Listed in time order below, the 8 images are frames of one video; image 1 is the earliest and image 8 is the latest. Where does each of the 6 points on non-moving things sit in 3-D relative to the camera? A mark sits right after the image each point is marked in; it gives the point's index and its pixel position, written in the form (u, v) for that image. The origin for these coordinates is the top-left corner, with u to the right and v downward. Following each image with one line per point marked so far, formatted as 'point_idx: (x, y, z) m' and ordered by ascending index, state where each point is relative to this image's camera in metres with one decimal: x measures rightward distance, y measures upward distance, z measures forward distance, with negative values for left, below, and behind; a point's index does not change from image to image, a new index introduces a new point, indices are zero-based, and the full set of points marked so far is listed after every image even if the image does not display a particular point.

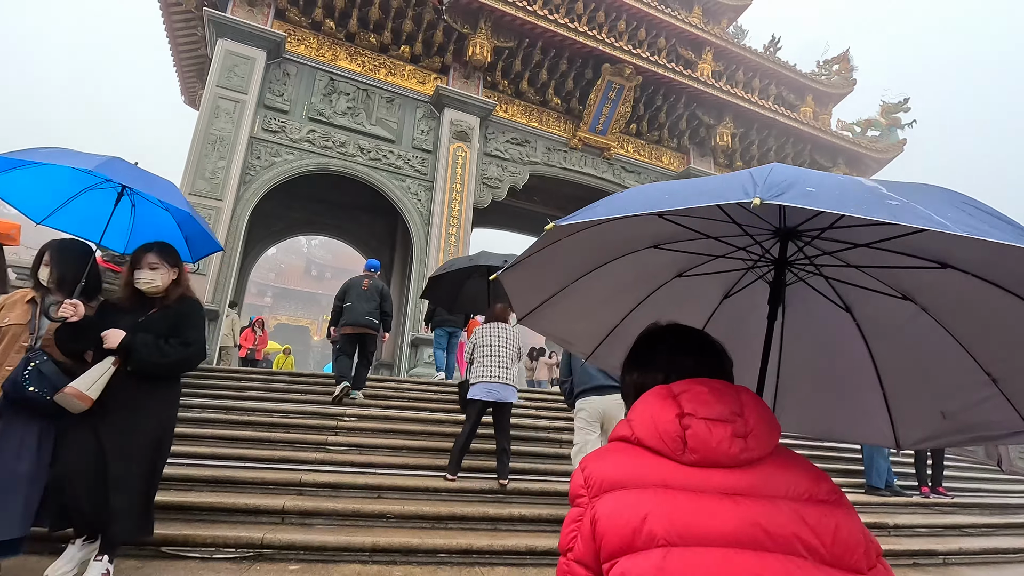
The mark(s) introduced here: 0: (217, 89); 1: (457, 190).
0: (-3.4, +2.3, +6.0) m
1: (-0.7, +1.3, +7.0) m
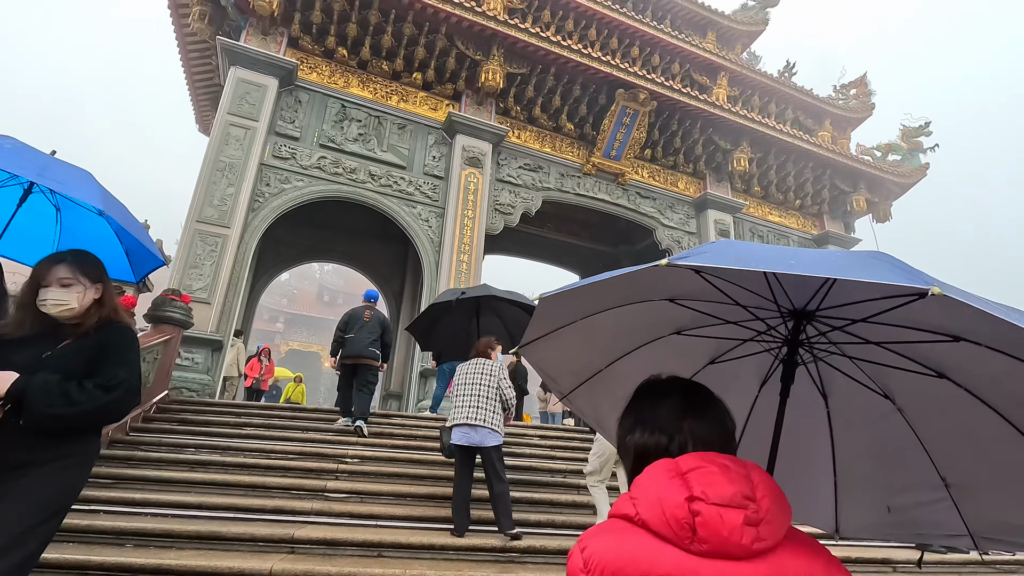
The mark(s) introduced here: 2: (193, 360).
0: (-3.2, +1.9, +6.0) m
1: (-0.5, +0.9, +6.8) m
2: (-3.1, -0.7, +5.1) m
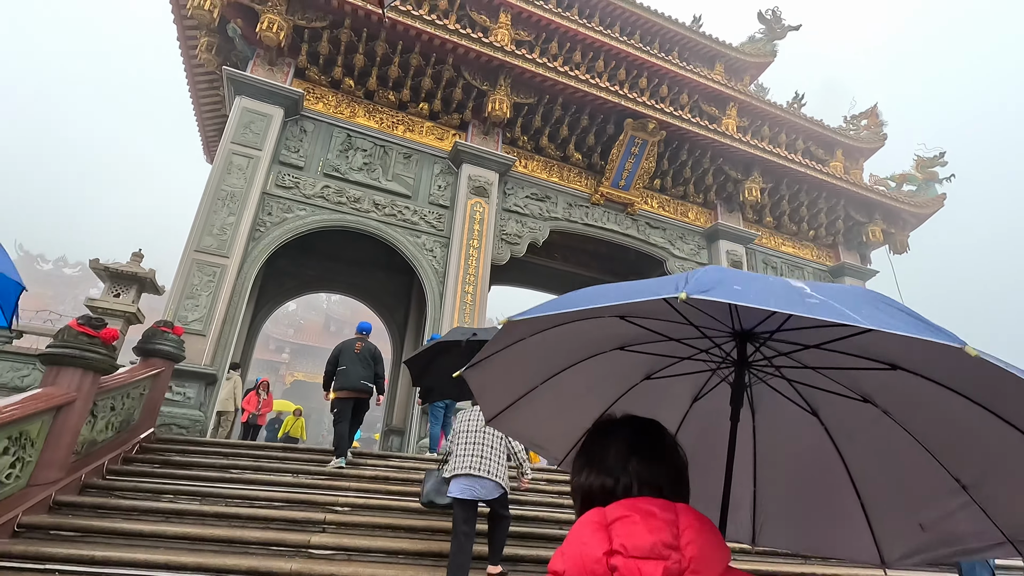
0: (-3.1, +1.6, +5.9) m
1: (-0.5, +0.5, +6.6) m
2: (-3.1, -1.0, +4.9) m
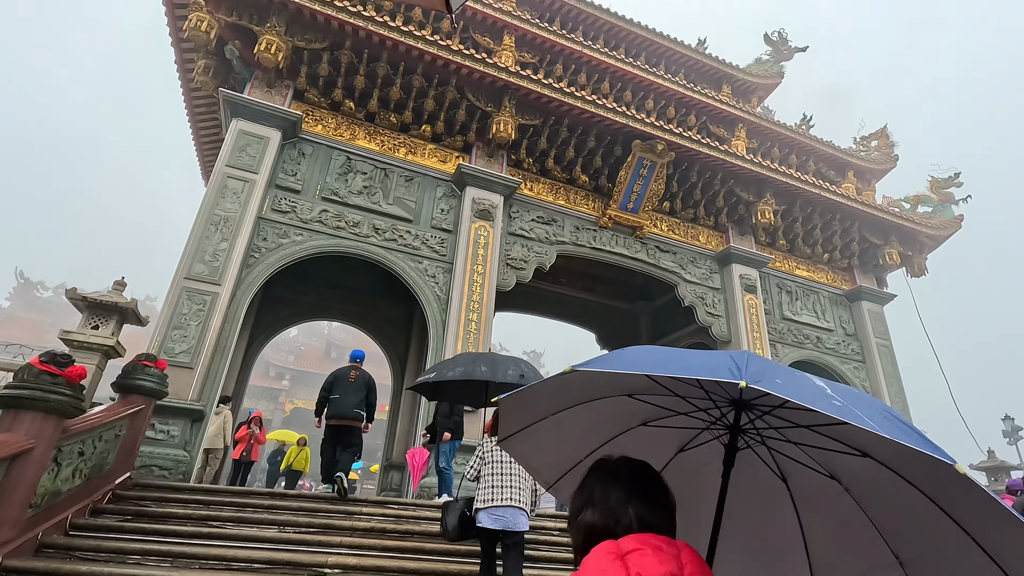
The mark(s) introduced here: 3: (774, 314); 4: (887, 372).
0: (-3.1, +1.3, +5.7) m
1: (-0.4, +0.2, +6.4) m
2: (-3.0, -1.3, +4.6) m
3: (+4.1, -0.4, +8.2) m
4: (+6.0, -1.3, +8.5) m
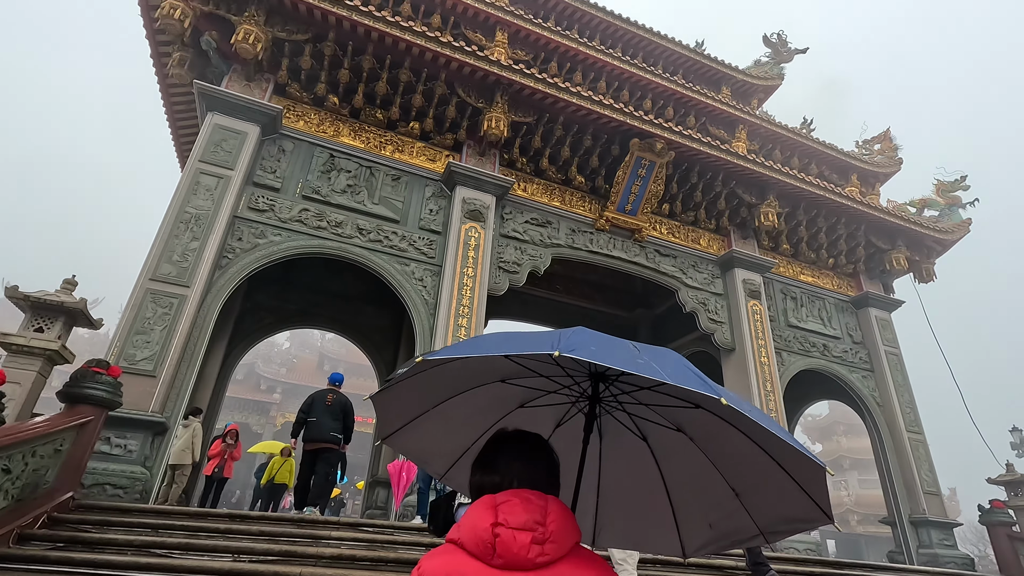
0: (-3.2, +1.3, +5.3) m
1: (-0.5, +0.1, +6.0) m
2: (-3.1, -1.3, +4.2) m
3: (+4.0, -0.5, +7.9) m
4: (+5.9, -1.4, +8.1) m
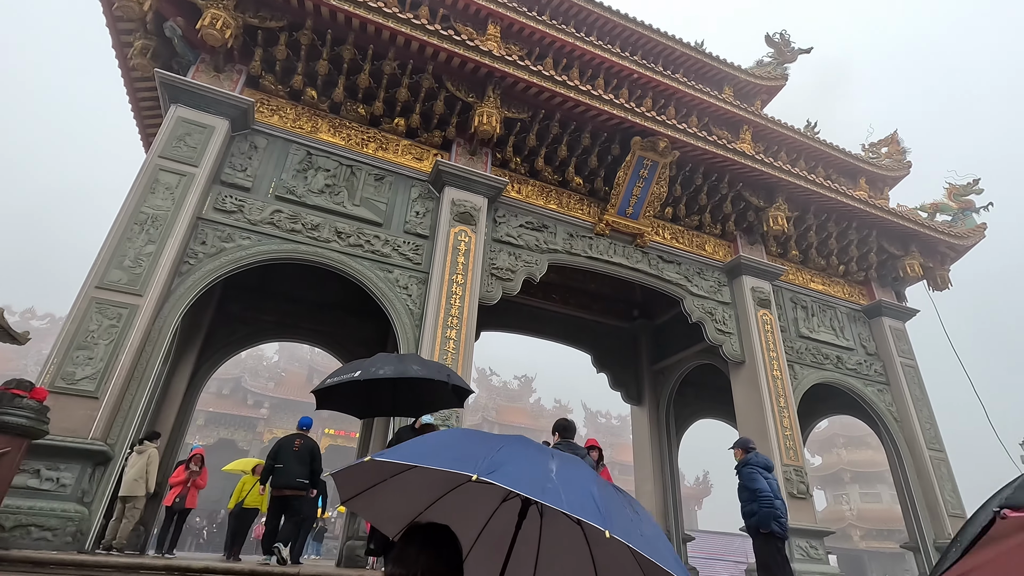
0: (-3.2, +1.2, +4.8) m
1: (-0.6, +0.1, +5.5) m
2: (-3.1, -1.3, +3.6) m
3: (+3.9, -0.6, +7.4) m
4: (+5.8, -1.6, +7.6) m
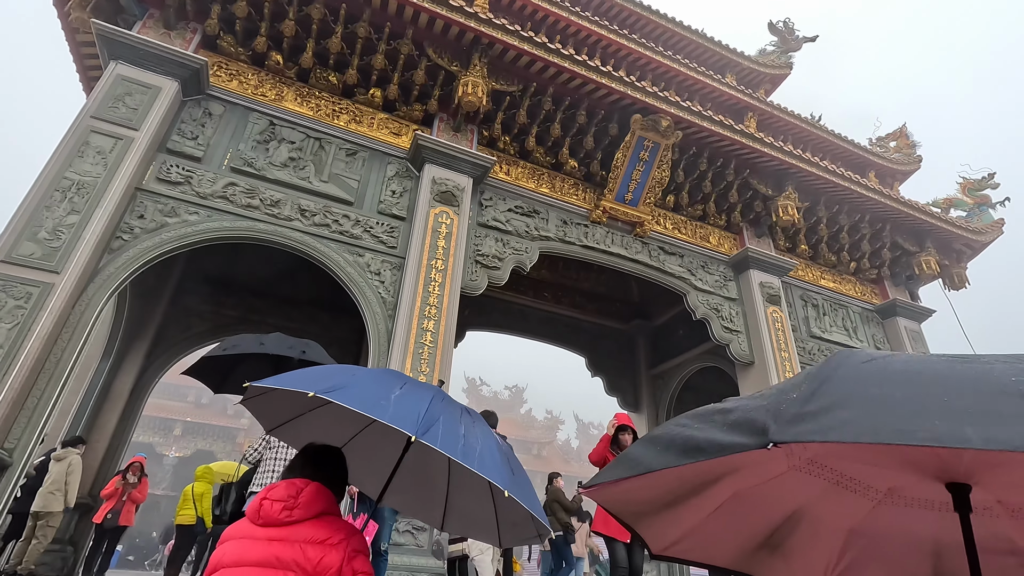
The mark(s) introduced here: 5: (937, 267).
0: (-3.3, +1.3, +4.2) m
1: (-0.7, +0.2, +4.9) m
2: (-3.2, -1.1, +2.9) m
3: (+3.7, -0.5, +6.8) m
4: (+5.7, -1.5, +7.1) m
5: (+6.1, +0.3, +7.6) m
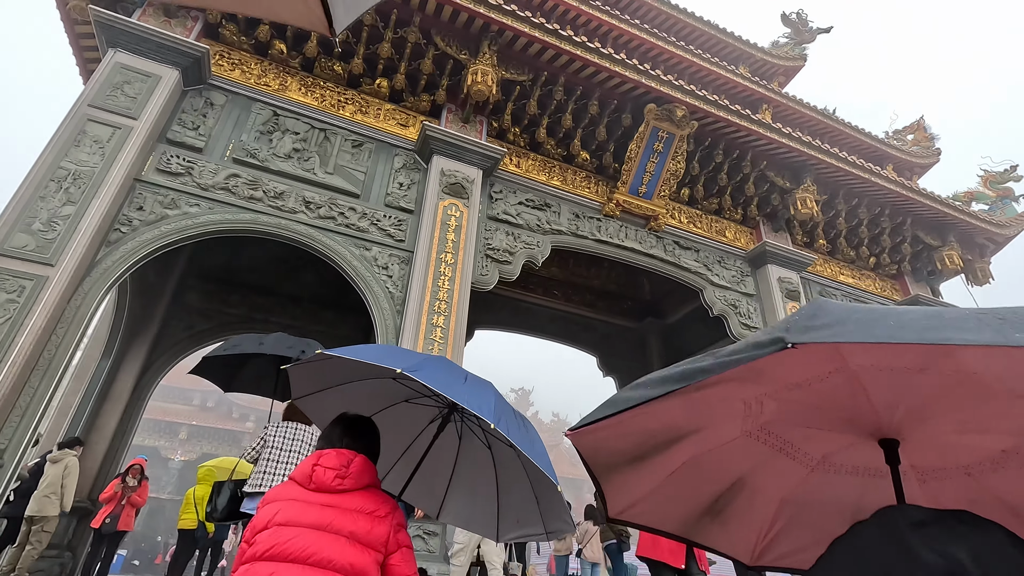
0: (-3.2, +1.4, +4.1) m
1: (-0.6, +0.2, +4.7) m
2: (-3.1, -1.1, +2.8) m
3: (+3.9, -0.5, +6.6) m
4: (+5.8, -1.4, +6.8) m
5: (+6.3, +0.4, +7.4) m
